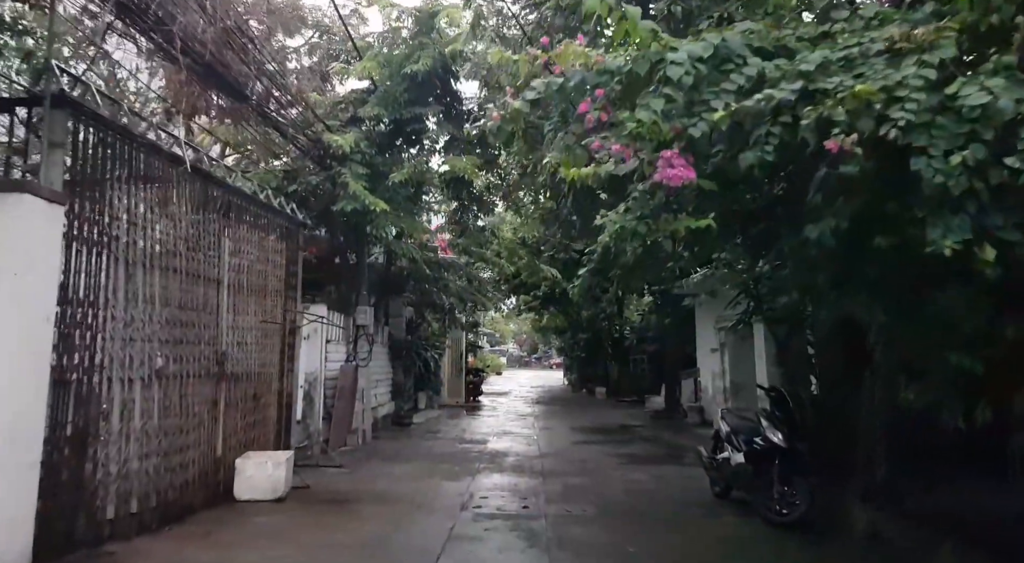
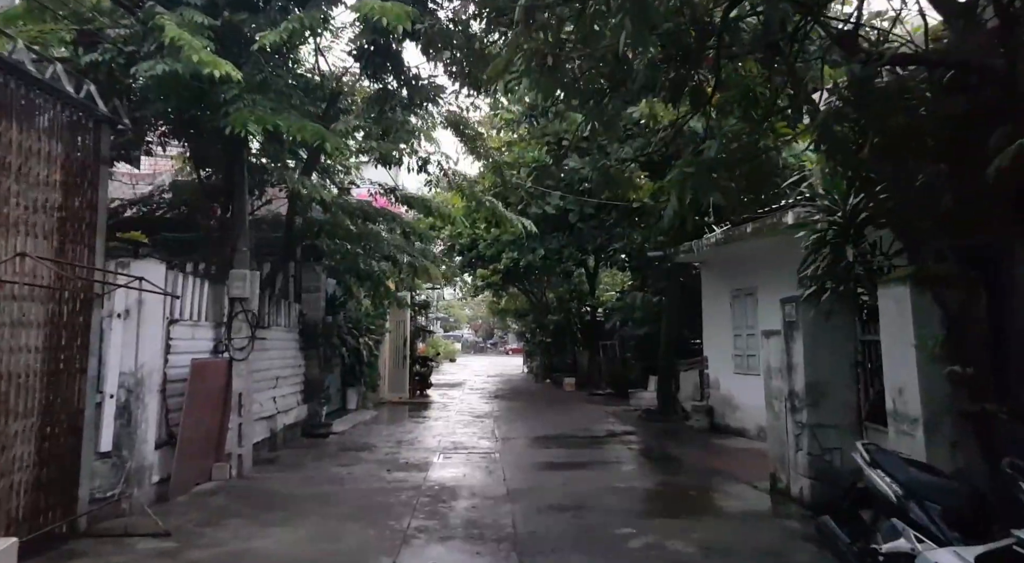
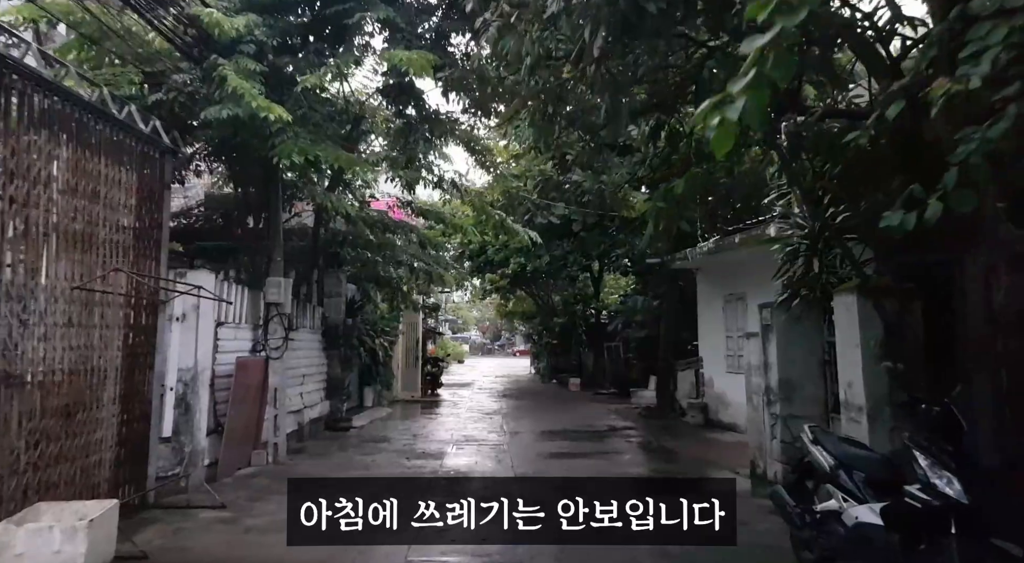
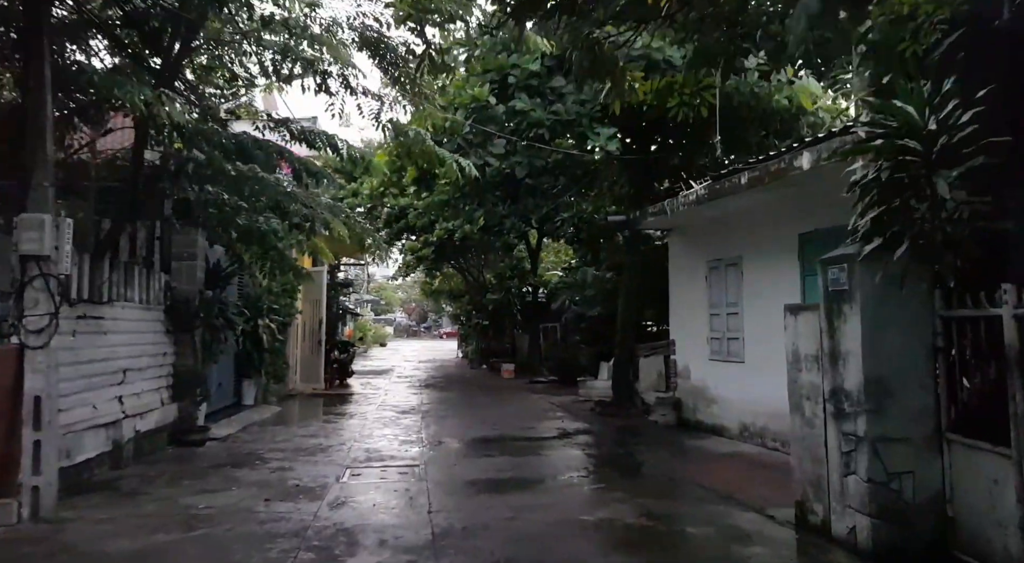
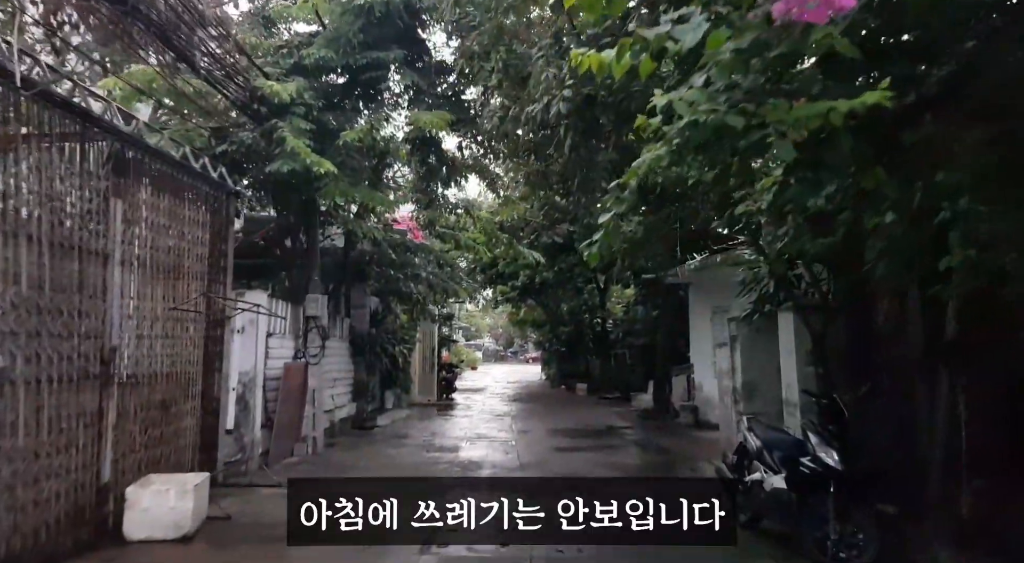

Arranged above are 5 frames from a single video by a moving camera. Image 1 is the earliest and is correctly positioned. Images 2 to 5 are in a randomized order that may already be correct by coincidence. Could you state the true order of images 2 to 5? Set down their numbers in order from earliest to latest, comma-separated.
5, 3, 2, 4
